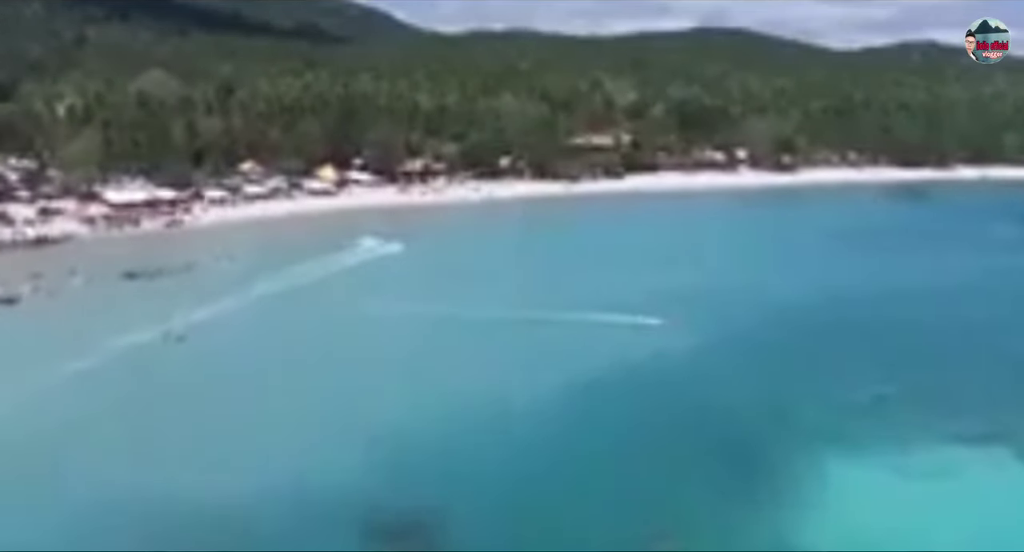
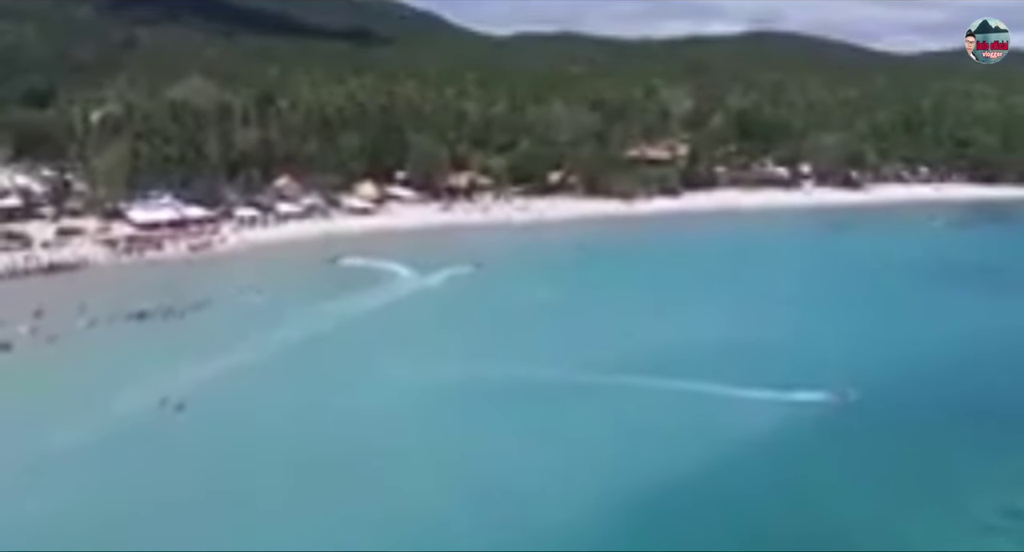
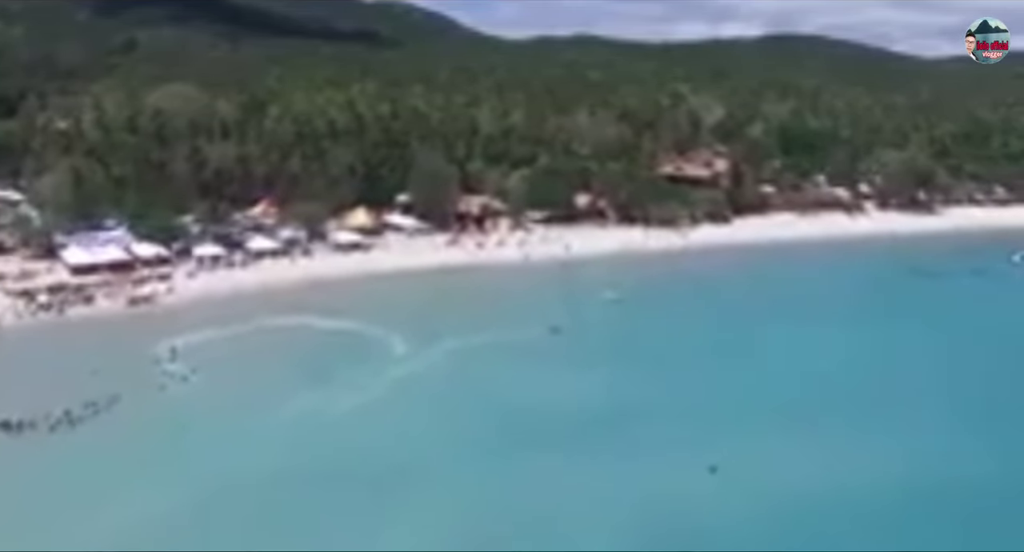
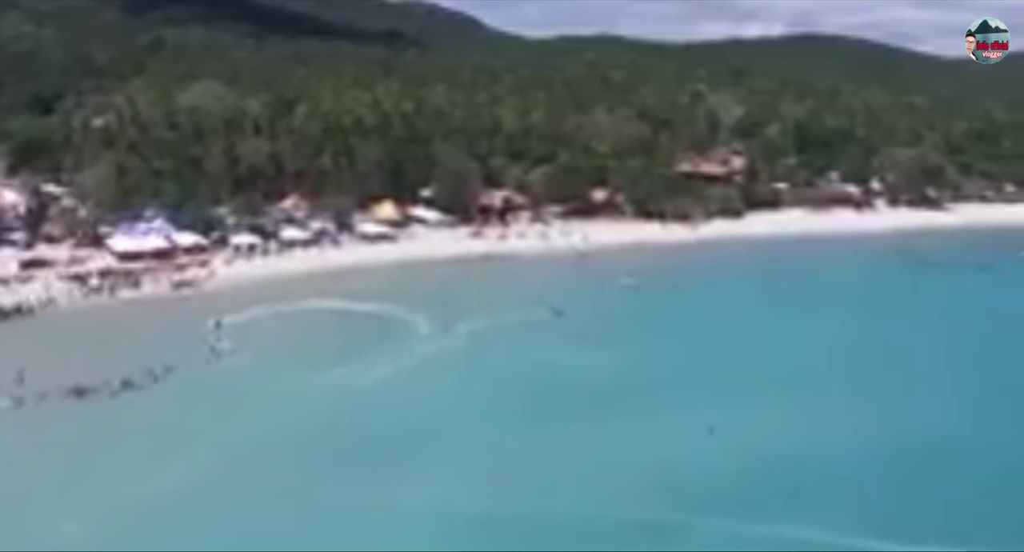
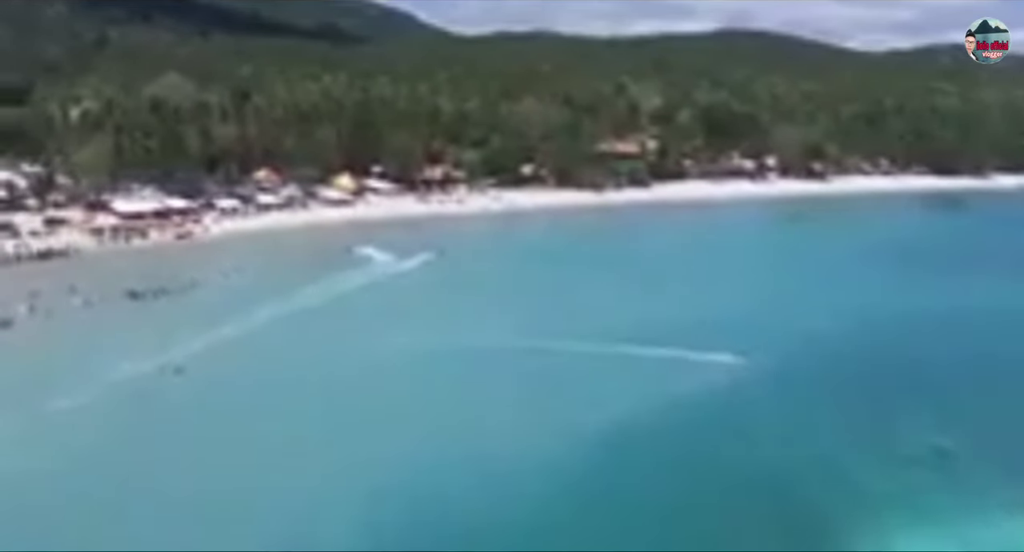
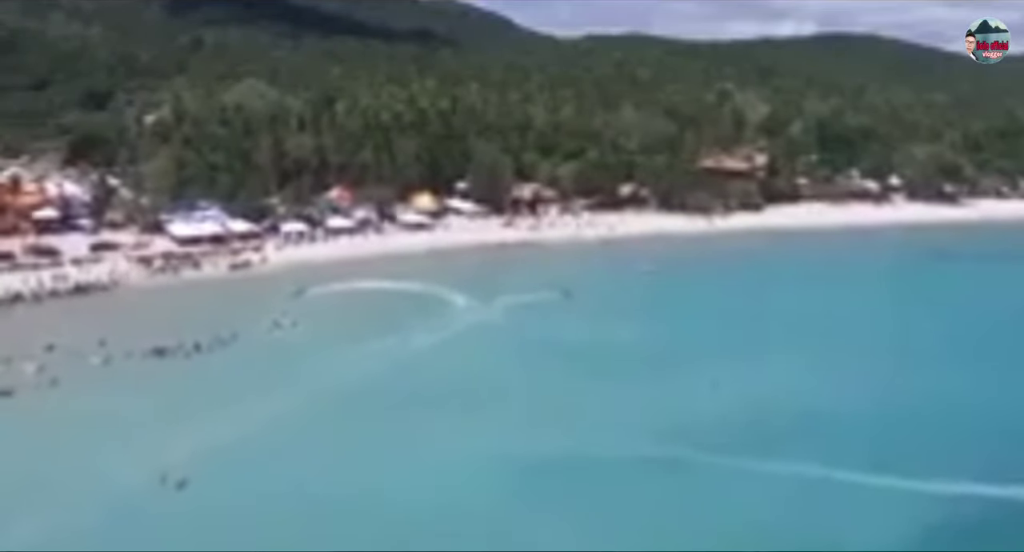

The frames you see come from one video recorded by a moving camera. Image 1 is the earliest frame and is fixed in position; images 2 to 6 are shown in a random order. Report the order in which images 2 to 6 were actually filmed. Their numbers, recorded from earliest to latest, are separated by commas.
5, 2, 6, 4, 3
